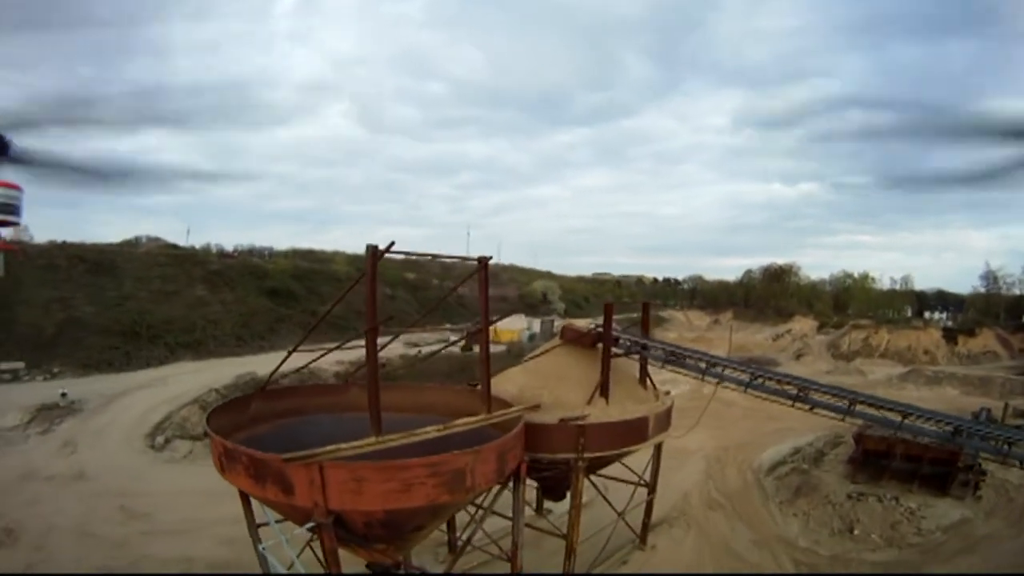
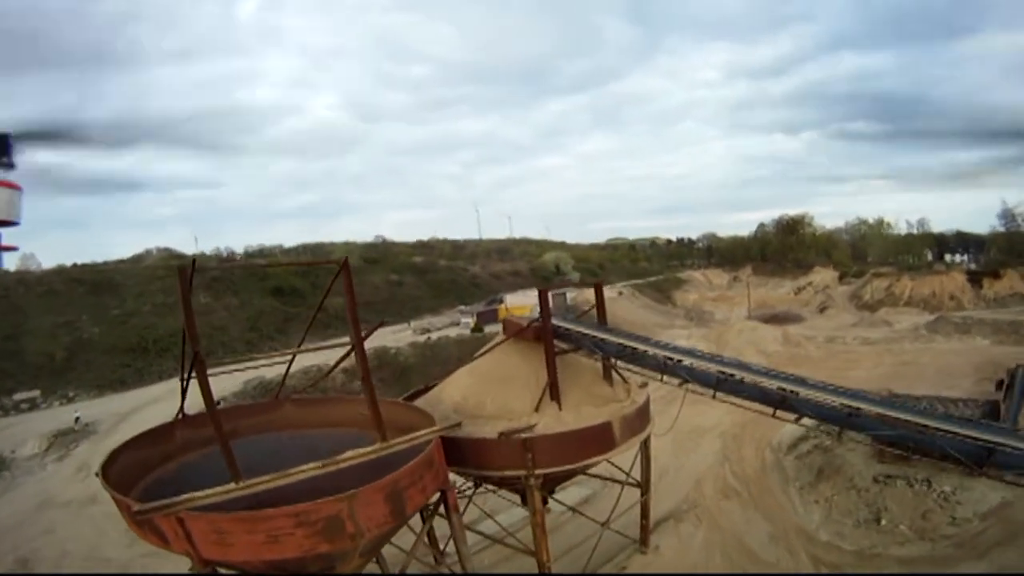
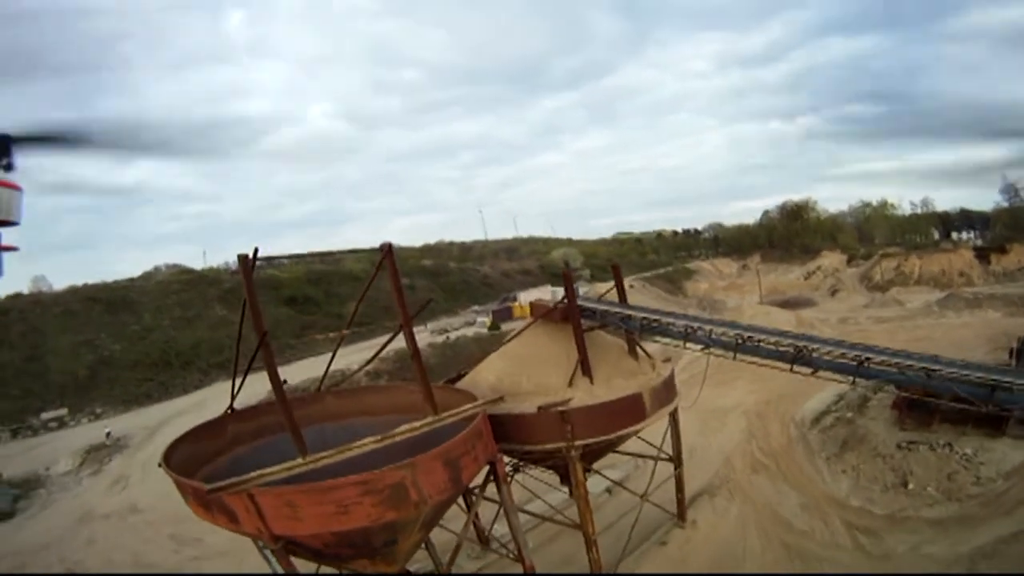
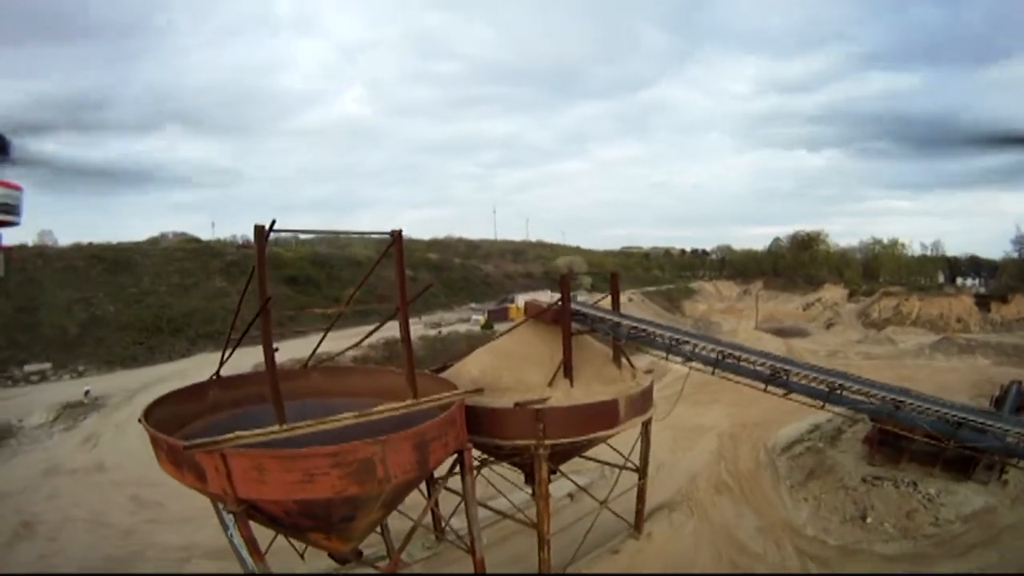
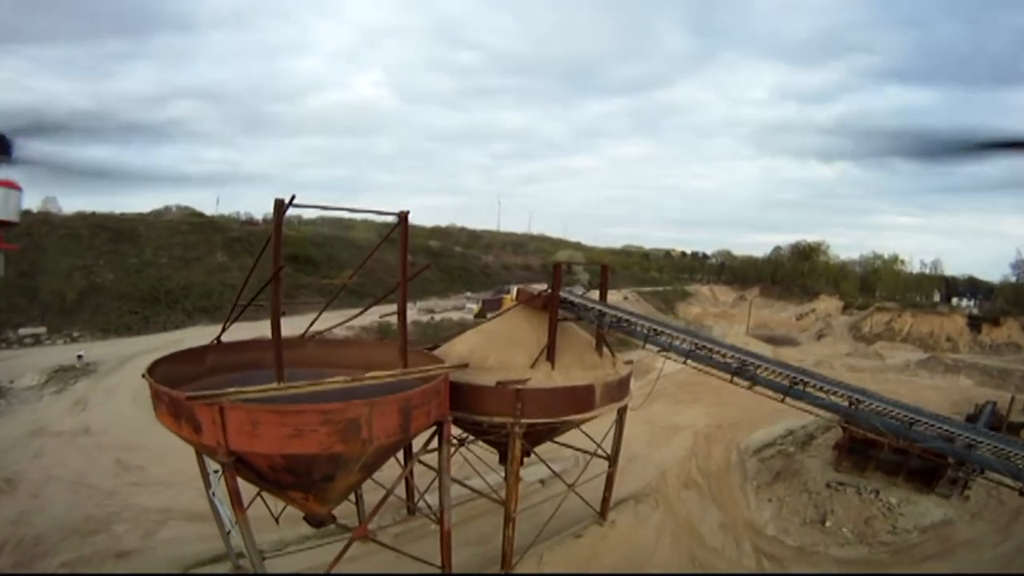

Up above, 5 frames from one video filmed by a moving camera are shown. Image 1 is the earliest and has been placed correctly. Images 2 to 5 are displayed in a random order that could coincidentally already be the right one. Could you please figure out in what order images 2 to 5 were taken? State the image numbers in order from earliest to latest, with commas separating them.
5, 4, 3, 2
